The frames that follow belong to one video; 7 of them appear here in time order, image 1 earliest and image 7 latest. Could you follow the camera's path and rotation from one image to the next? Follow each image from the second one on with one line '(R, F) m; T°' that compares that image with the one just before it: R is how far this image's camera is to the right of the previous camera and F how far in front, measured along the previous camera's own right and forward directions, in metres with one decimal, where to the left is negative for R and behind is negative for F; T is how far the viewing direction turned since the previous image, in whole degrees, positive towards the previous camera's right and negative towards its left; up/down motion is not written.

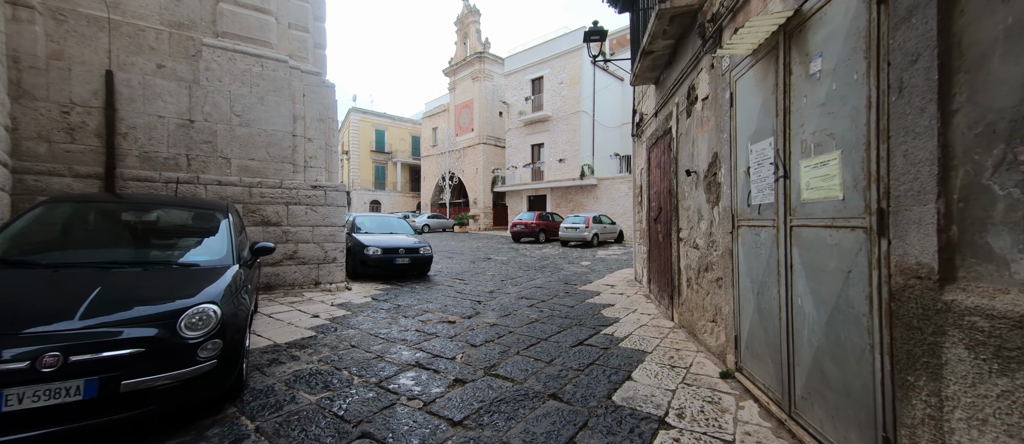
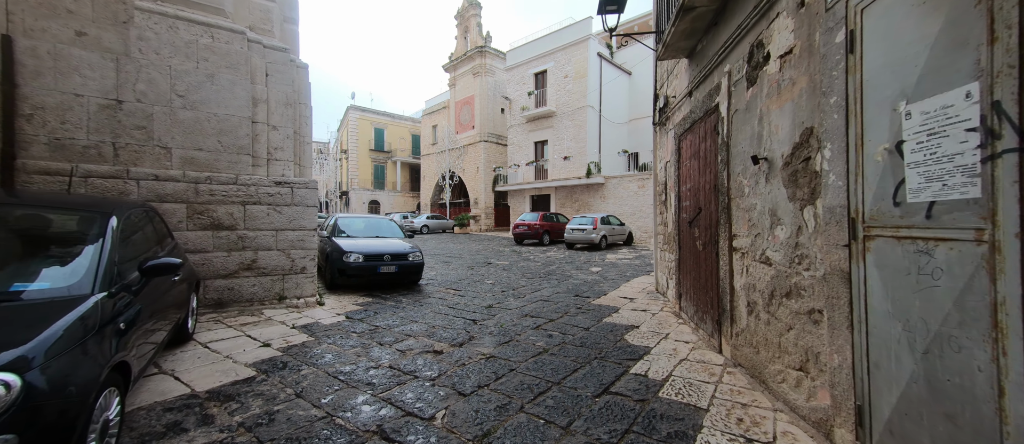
(0.0, +0.9) m; 0°
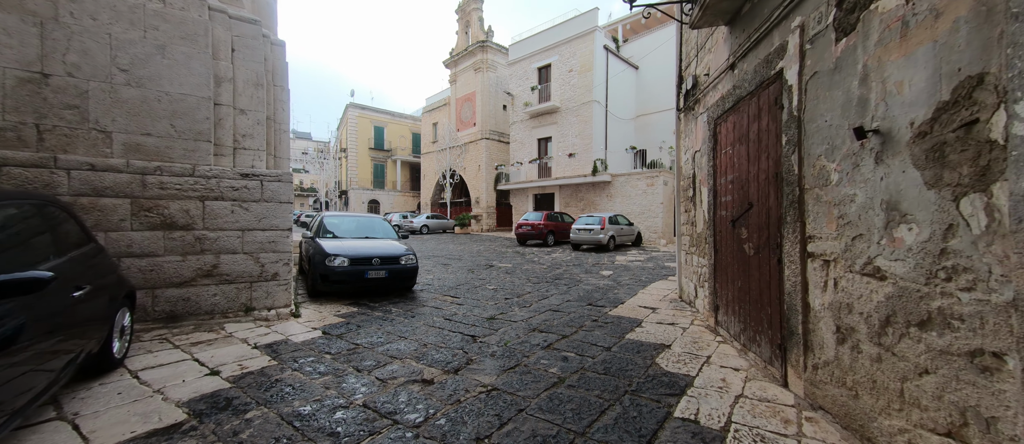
(0.0, +0.7) m; 0°
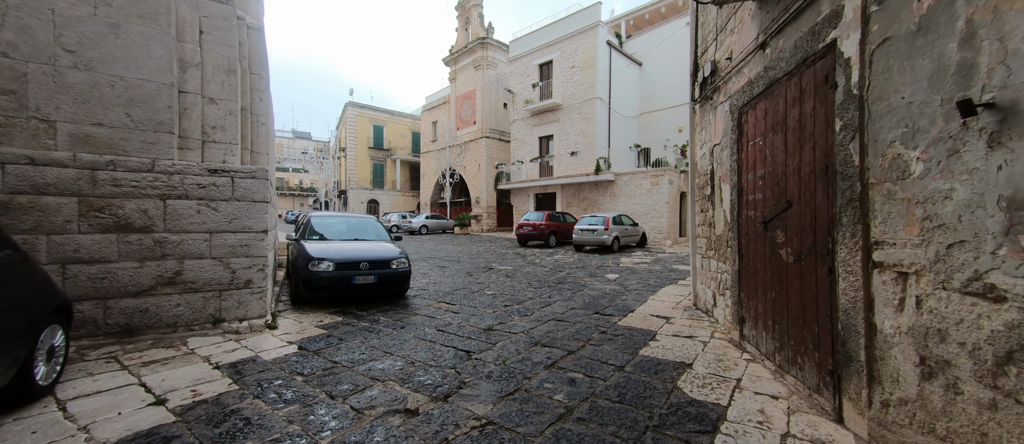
(0.0, +0.4) m; 0°
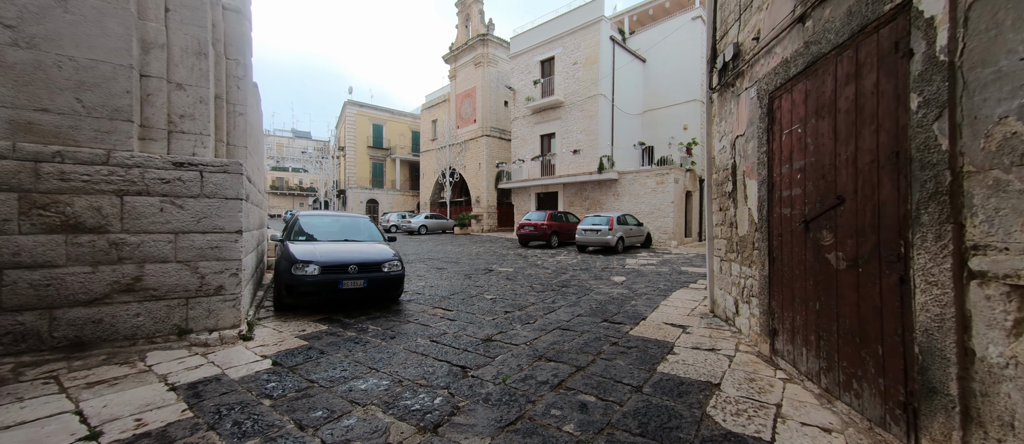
(0.0, +0.4) m; 0°
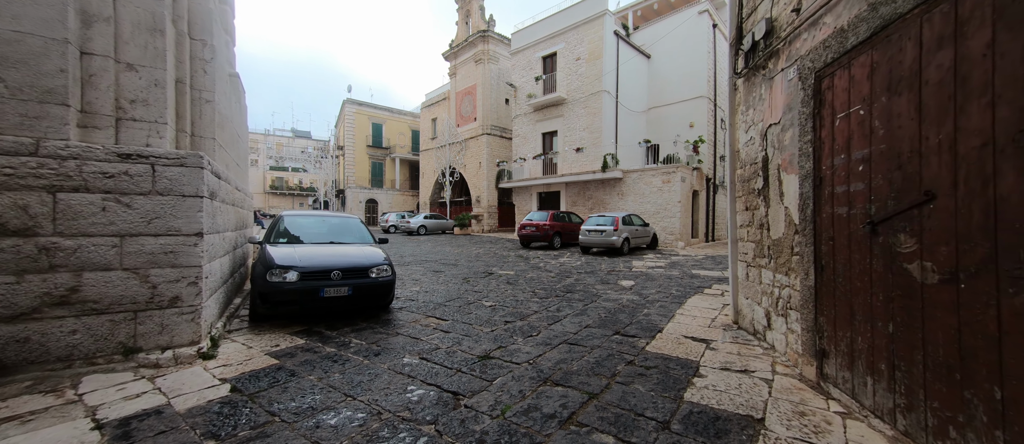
(0.0, +0.4) m; 0°
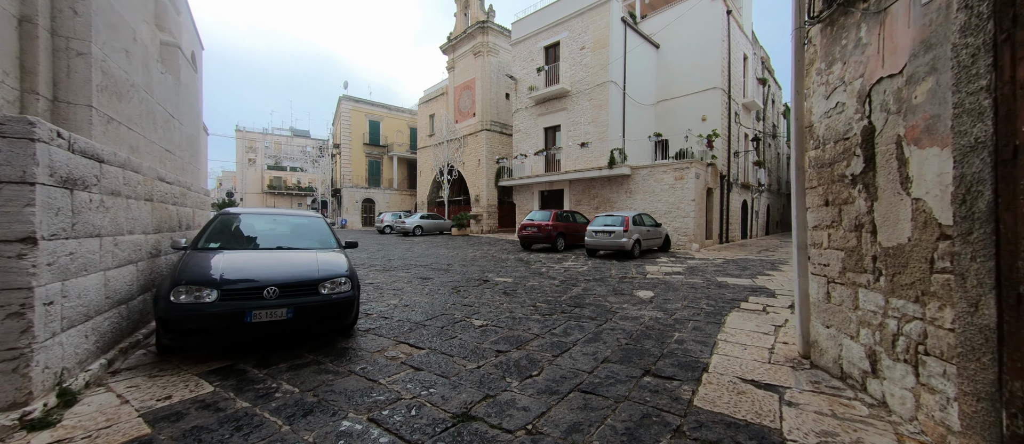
(+0.1, +1.0) m; 0°
